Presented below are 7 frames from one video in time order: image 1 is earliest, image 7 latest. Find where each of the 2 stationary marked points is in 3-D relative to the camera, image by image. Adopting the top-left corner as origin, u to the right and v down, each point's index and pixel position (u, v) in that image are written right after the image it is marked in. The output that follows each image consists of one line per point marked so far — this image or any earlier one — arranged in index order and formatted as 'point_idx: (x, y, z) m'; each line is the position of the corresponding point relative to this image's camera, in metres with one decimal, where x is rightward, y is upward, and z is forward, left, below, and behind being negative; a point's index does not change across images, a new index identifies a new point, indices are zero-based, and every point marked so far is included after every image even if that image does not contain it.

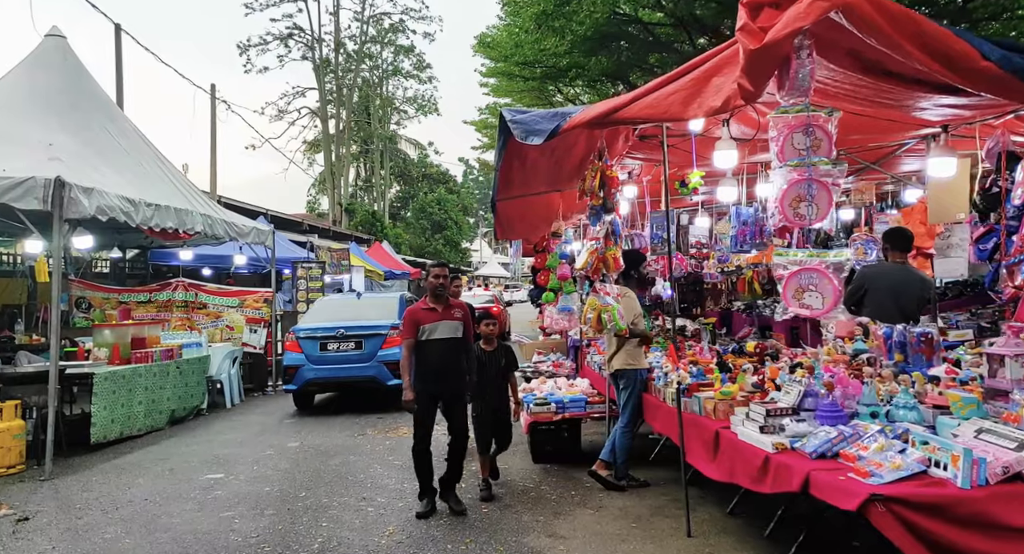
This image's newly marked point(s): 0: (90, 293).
0: (-7.4, -0.3, +13.2) m
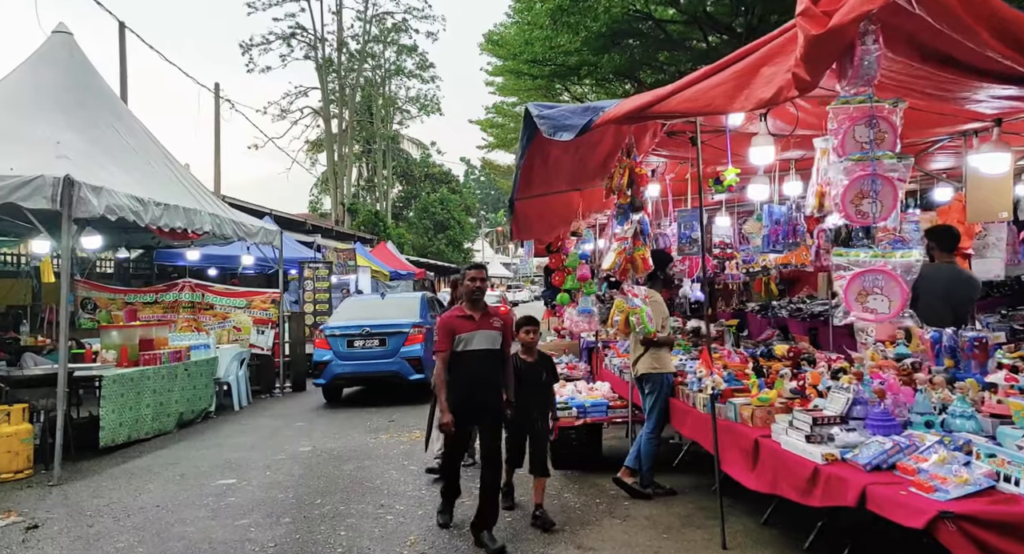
0: (-7.3, -0.3, +13.0) m
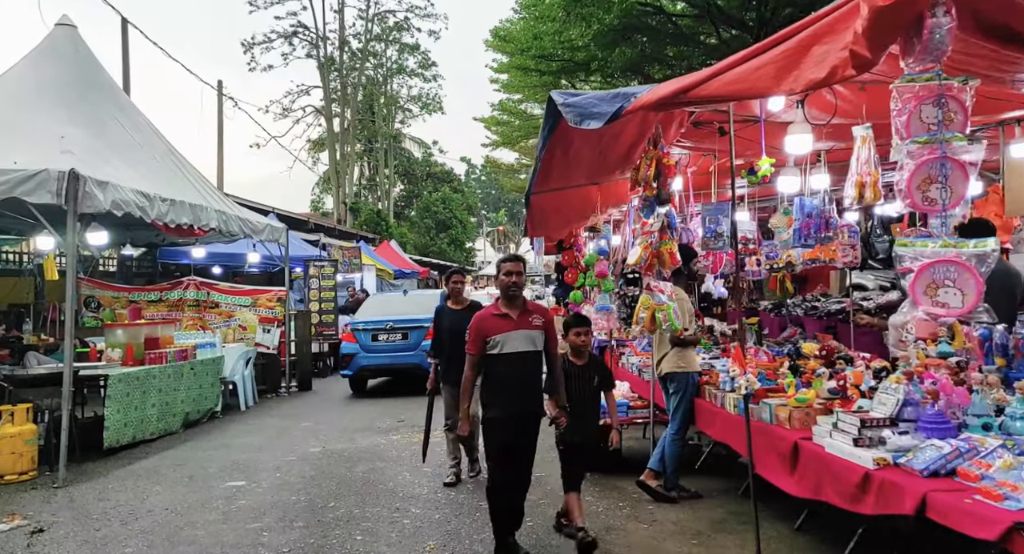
0: (-7.1, -0.3, +12.8) m
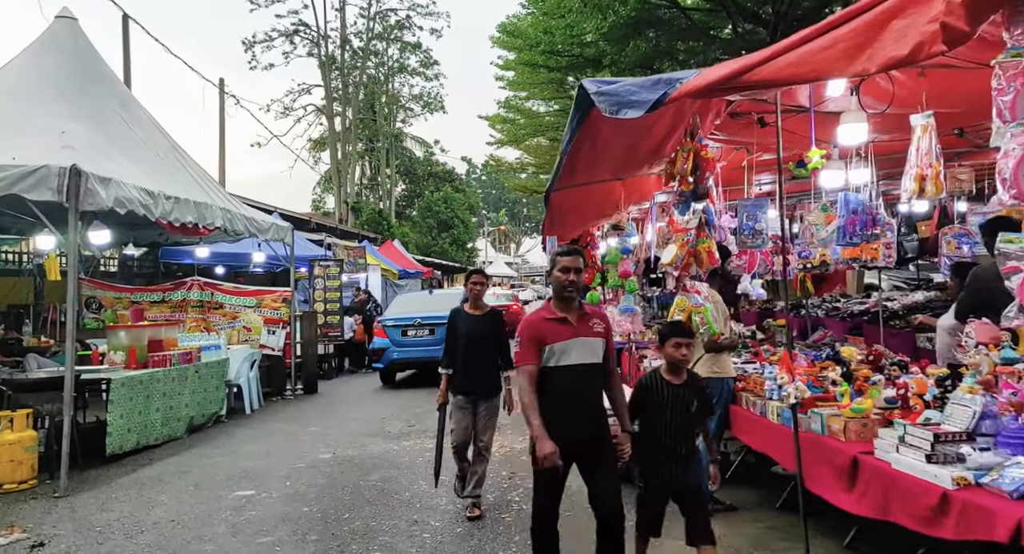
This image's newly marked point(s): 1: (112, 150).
0: (-6.9, -0.3, +12.5) m
1: (-4.4, +1.4, +8.3) m
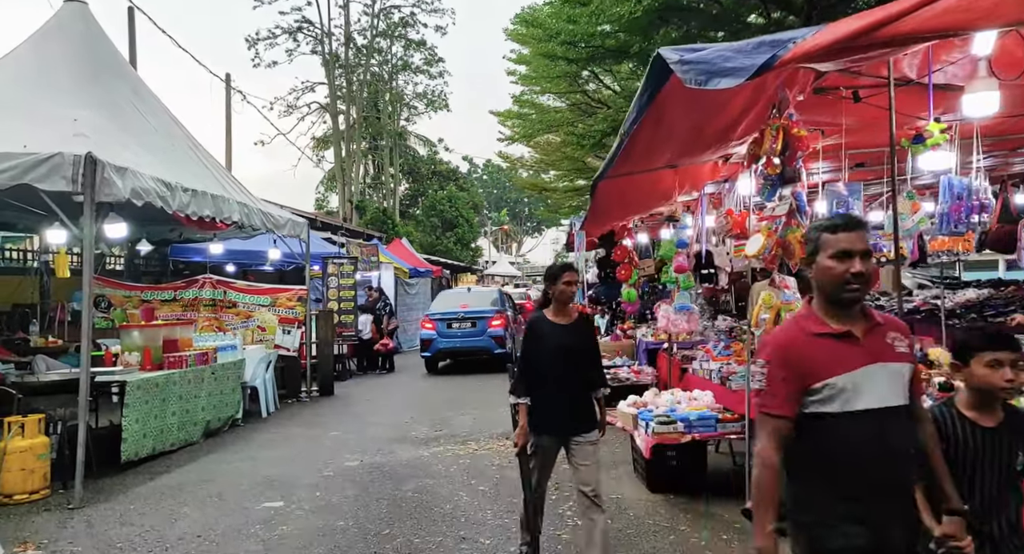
0: (-6.5, -0.2, +12.1) m
1: (-4.1, +1.4, +7.8) m
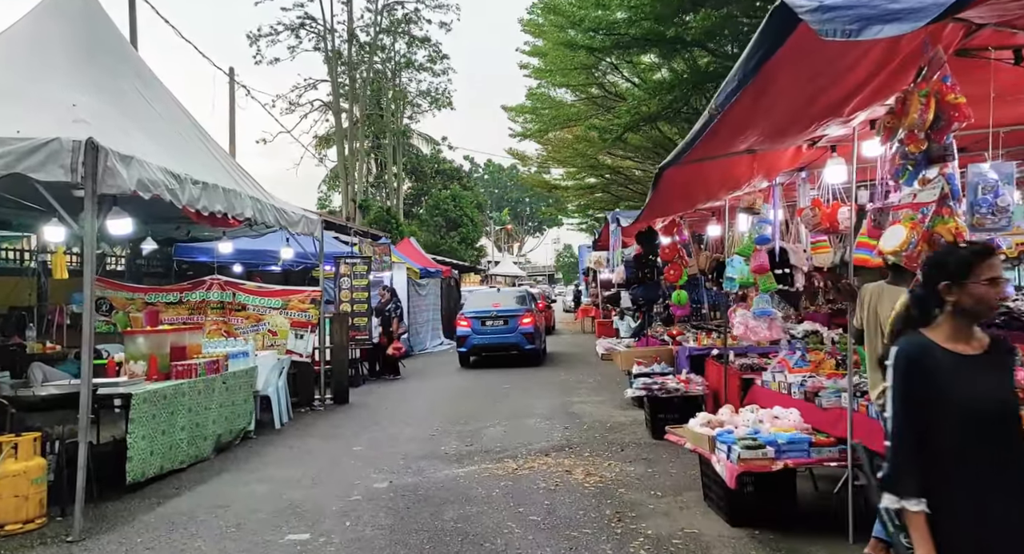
0: (-6.1, -0.2, +11.4) m
1: (-3.6, +1.4, +7.1) m
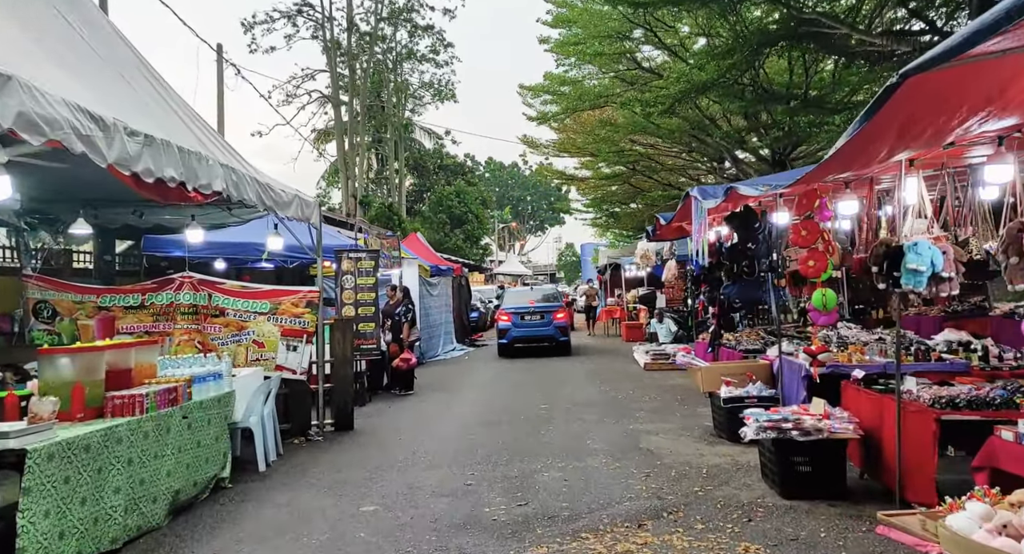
0: (-5.6, -0.2, +9.1) m
1: (-3.1, +1.5, +4.8) m
